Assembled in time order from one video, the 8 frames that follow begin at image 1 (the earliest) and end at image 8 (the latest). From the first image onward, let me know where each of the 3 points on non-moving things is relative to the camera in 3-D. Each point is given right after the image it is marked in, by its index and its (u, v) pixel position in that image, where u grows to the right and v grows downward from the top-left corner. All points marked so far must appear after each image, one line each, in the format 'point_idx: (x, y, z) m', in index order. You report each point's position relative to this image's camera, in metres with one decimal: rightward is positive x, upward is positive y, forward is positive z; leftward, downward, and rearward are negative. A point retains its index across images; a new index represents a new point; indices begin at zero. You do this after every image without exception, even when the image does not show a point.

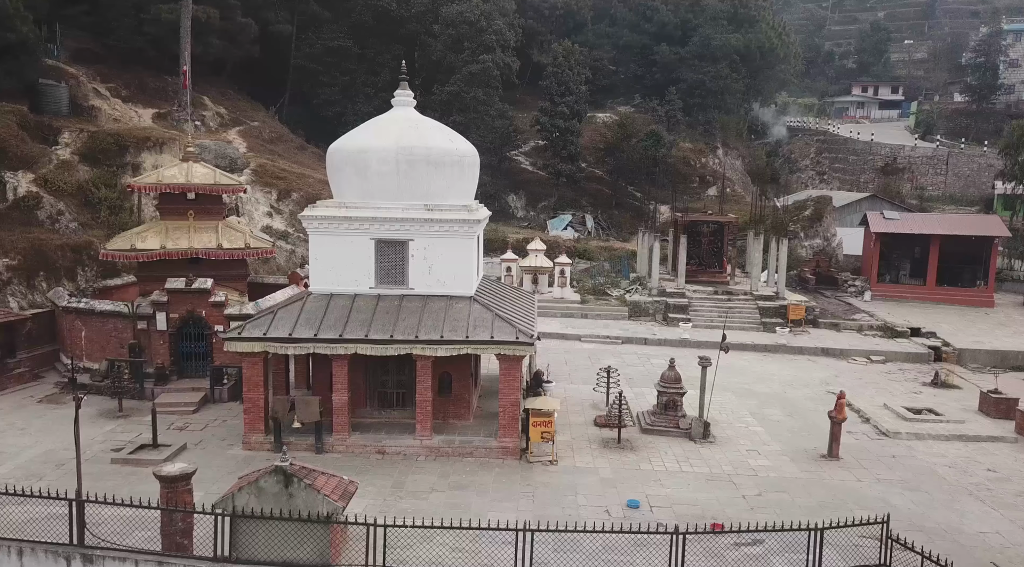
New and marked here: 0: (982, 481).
0: (+9.1, -3.8, +14.5) m
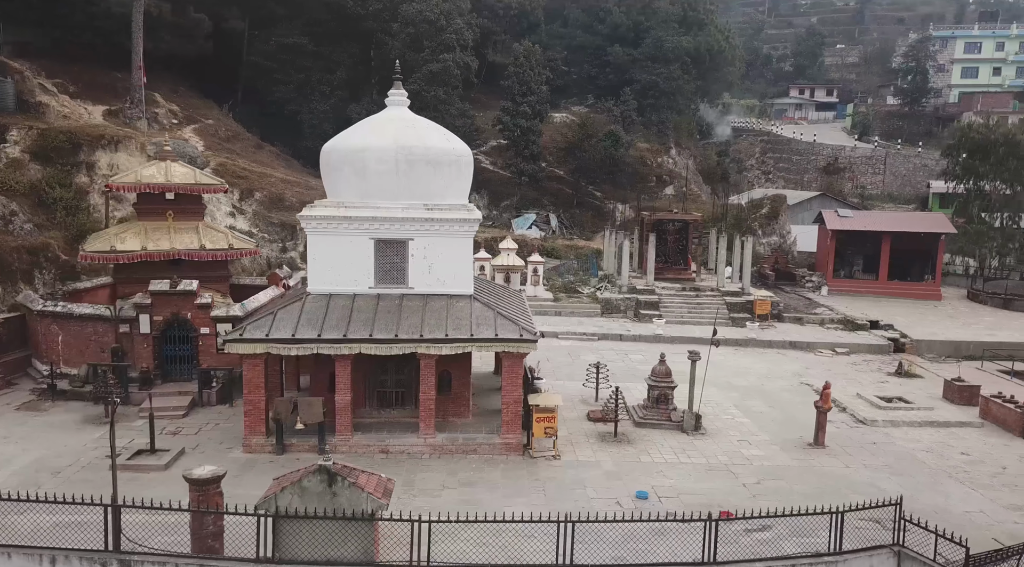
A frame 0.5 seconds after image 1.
0: (+9.1, -3.7, +15.4) m
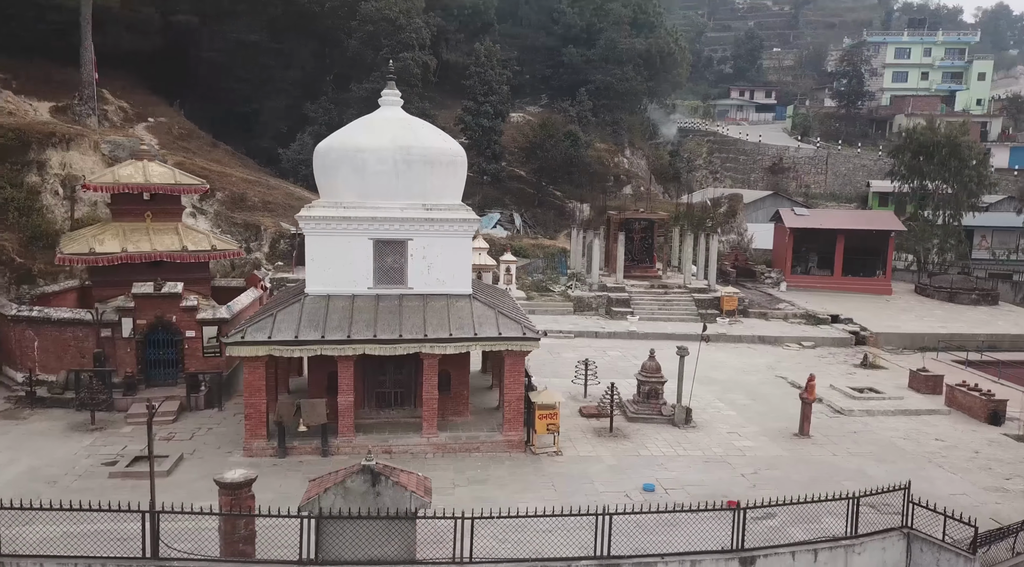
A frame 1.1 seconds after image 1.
0: (+9.1, -3.6, +16.2) m
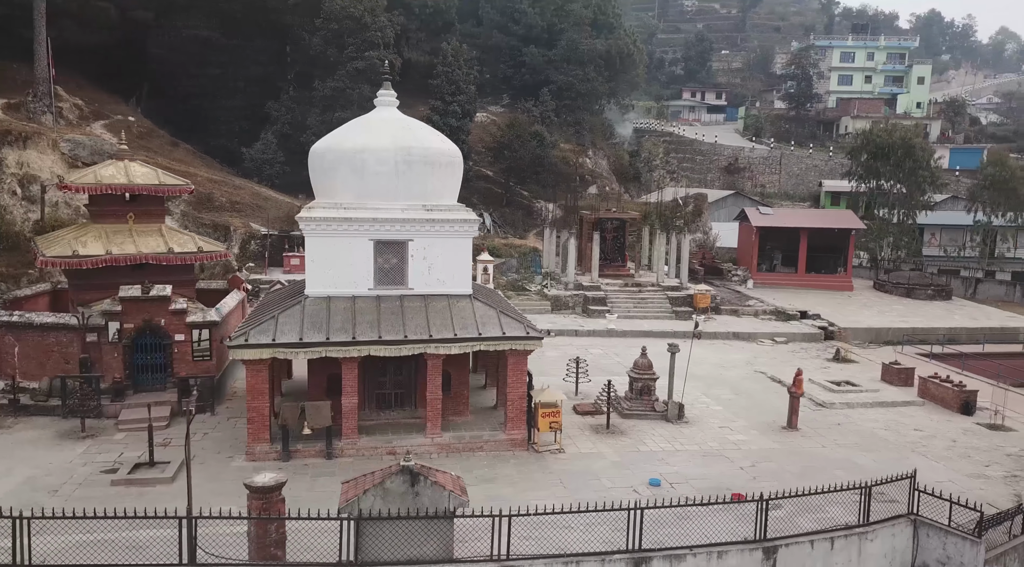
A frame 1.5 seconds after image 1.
0: (+9.1, -3.5, +16.9) m
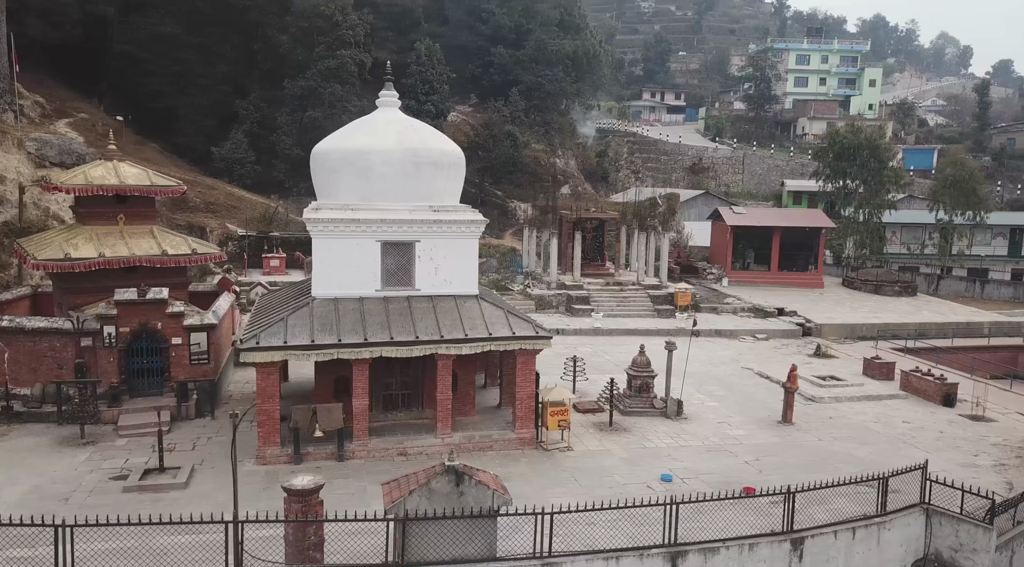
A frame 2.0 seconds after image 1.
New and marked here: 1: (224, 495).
0: (+9.1, -3.4, +17.5) m
1: (-4.8, -3.5, +12.4) m
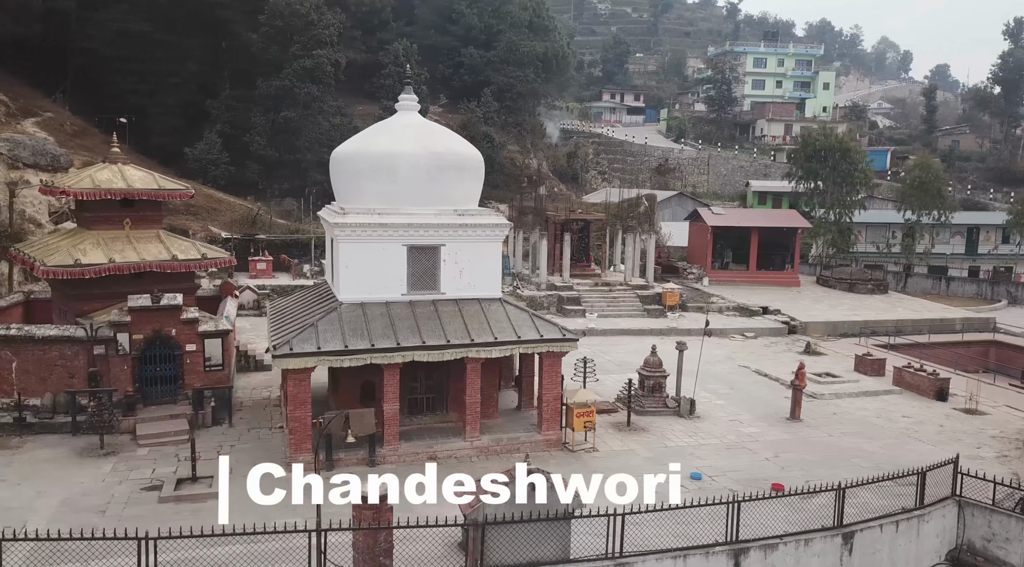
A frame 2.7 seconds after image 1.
0: (+9.5, -3.4, +18.1) m
1: (-4.1, -3.6, +12.2) m
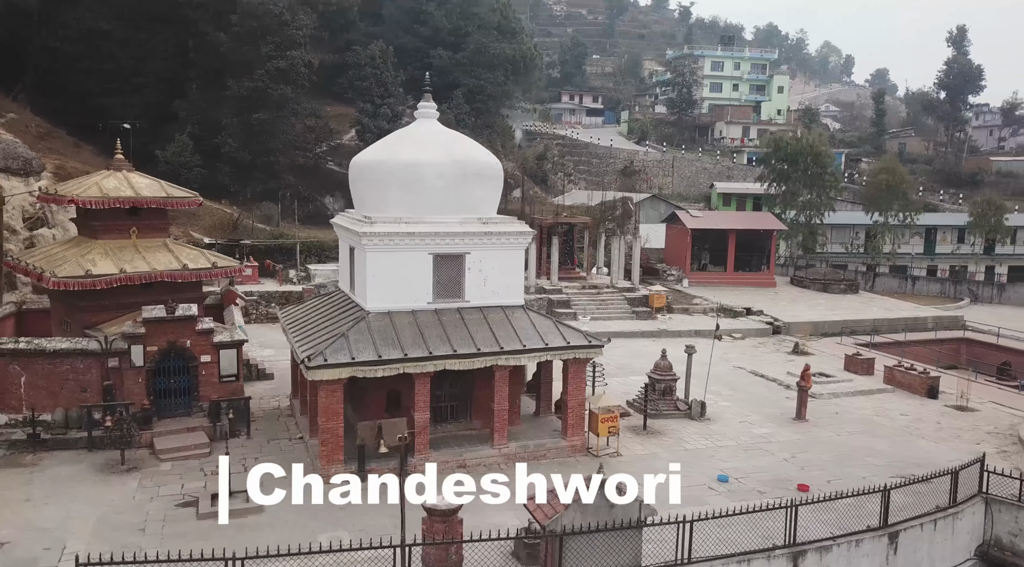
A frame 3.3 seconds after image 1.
0: (+9.8, -3.5, +18.8) m
1: (-3.4, -3.8, +12.1) m
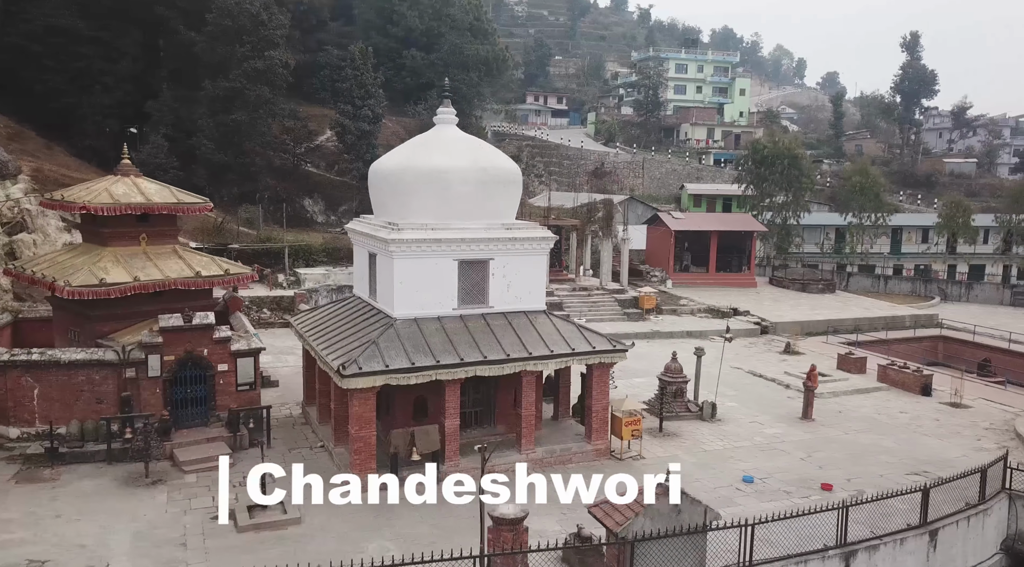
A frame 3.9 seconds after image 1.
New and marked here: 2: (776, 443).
0: (+10.2, -3.5, +19.3) m
1: (-2.7, -3.9, +12.0) m
2: (+6.0, -3.6, +17.1) m
